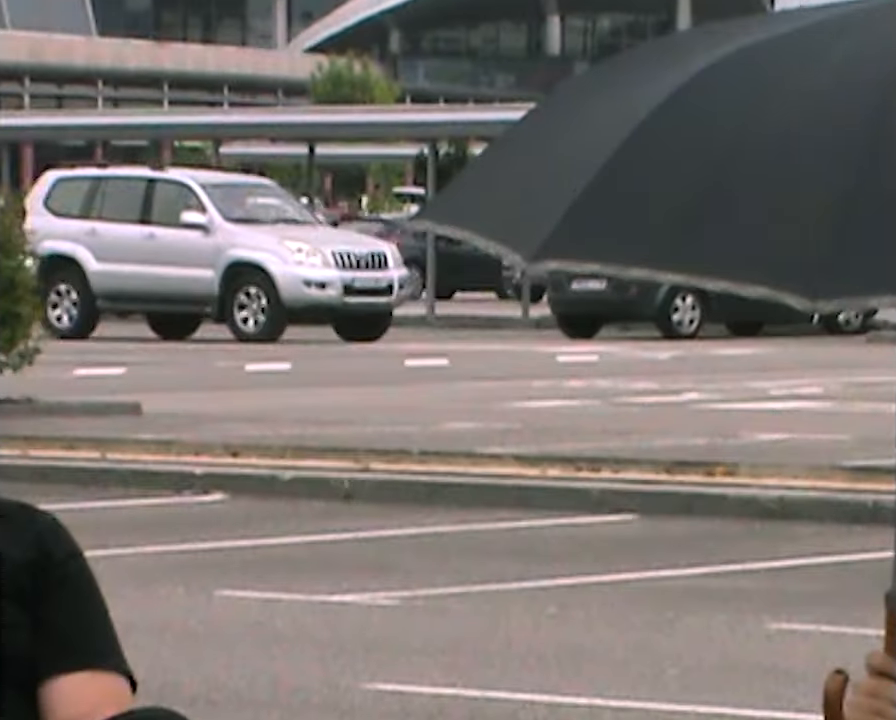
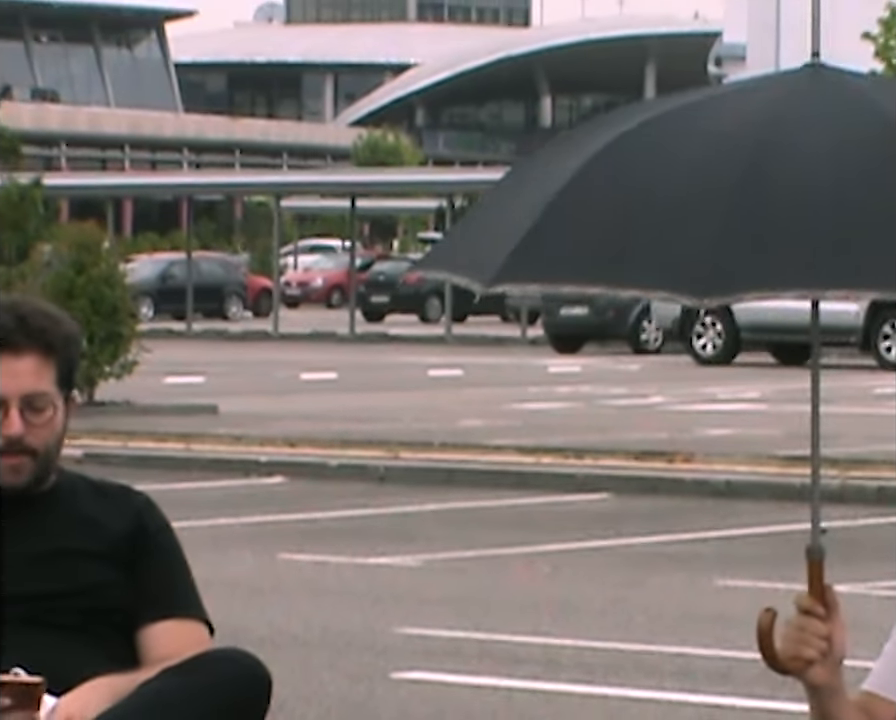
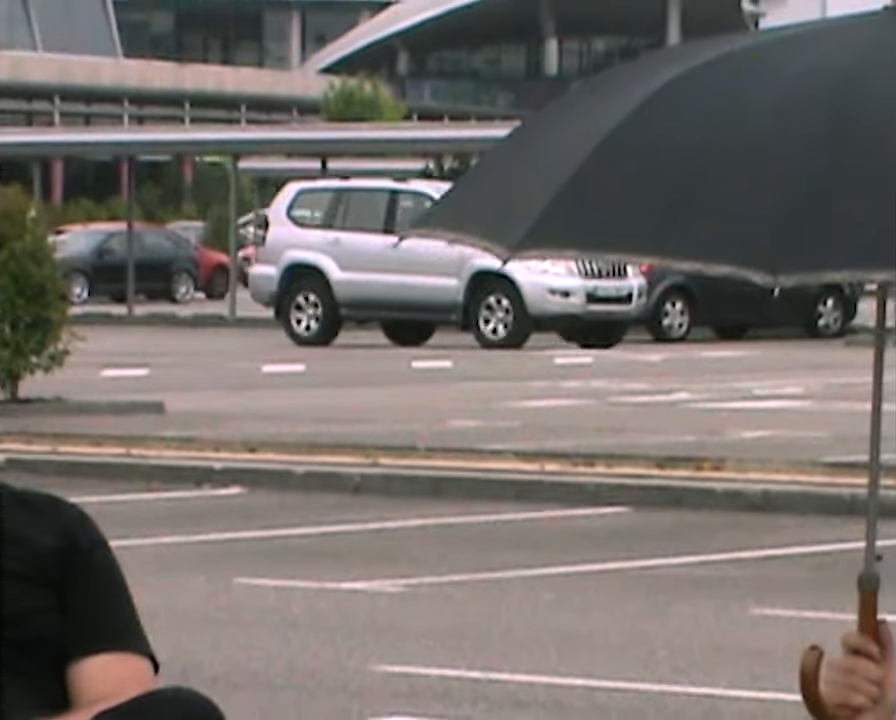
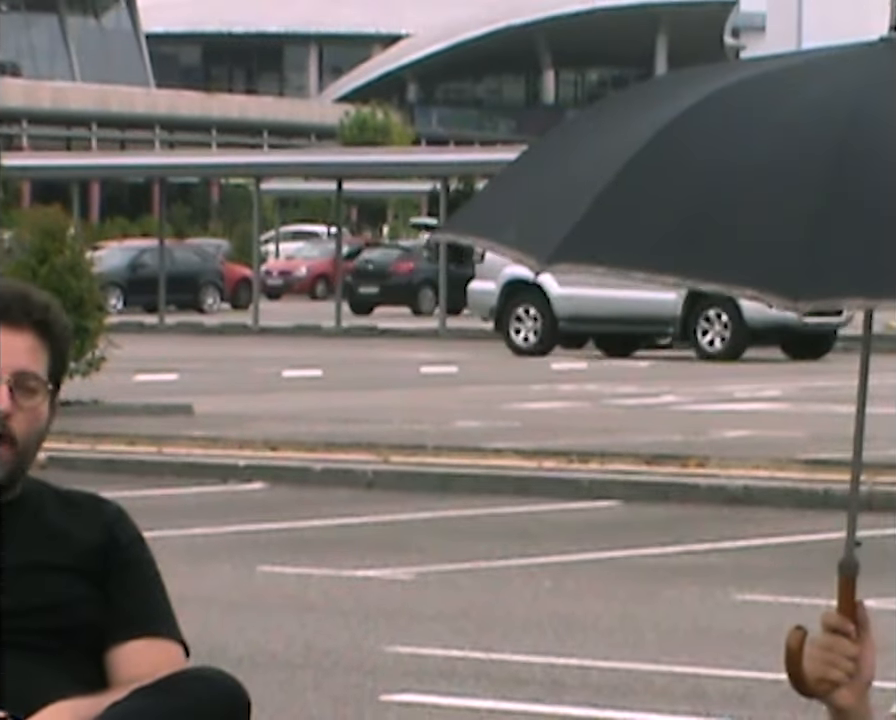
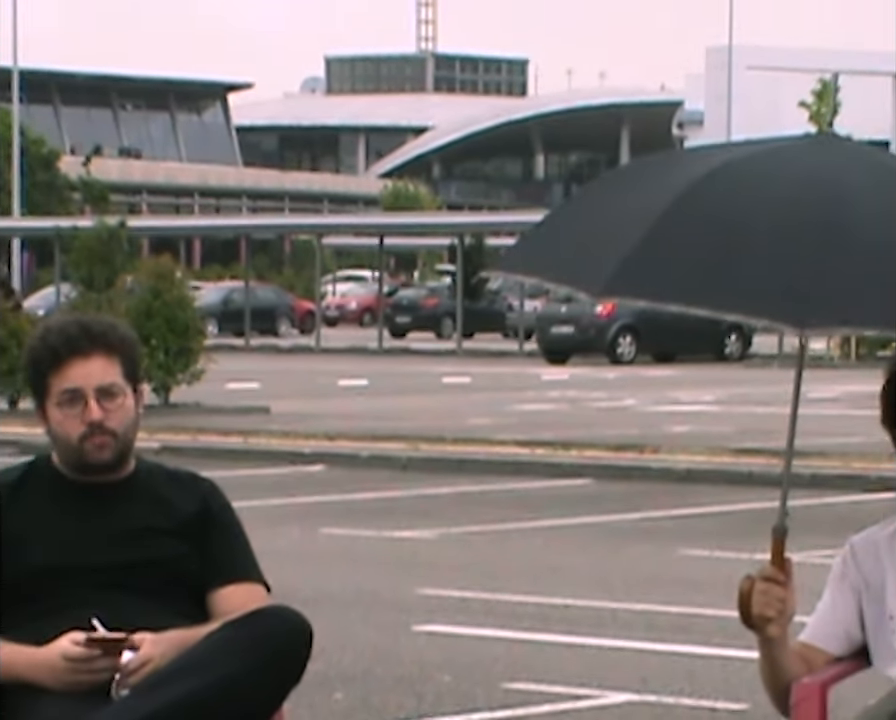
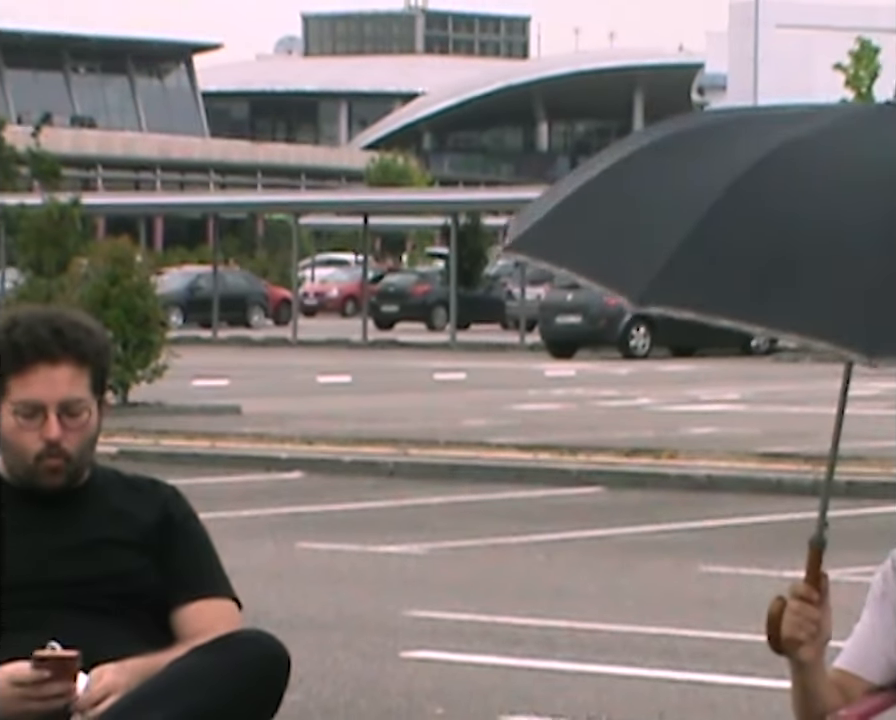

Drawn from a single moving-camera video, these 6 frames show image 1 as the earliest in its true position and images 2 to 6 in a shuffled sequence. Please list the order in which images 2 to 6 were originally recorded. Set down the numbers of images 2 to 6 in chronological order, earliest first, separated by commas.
3, 4, 2, 6, 5
